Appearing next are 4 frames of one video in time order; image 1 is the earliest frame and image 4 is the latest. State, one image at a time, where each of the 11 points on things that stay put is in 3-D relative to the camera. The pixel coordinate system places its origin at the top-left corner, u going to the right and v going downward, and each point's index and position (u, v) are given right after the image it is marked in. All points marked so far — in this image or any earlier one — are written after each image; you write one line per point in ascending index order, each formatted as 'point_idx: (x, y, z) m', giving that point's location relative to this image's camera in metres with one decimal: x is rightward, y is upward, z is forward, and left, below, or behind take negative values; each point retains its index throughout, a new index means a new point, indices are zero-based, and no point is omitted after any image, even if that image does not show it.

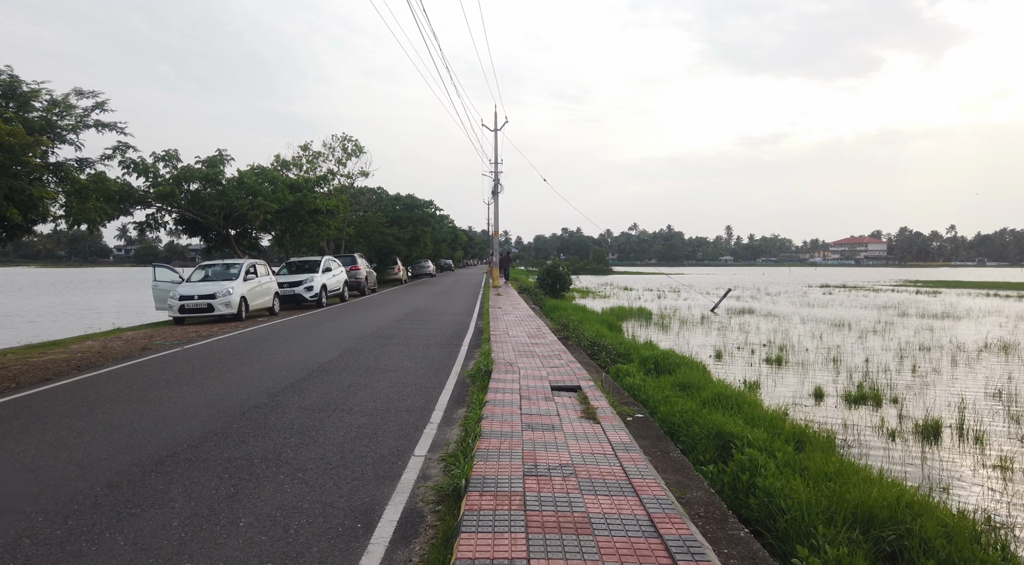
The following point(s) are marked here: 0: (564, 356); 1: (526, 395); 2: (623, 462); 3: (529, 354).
0: (+0.7, -1.1, +9.0) m
1: (+0.1, -1.2, +6.4) m
2: (+0.8, -1.3, +4.4) m
3: (+0.2, -1.1, +9.1) m
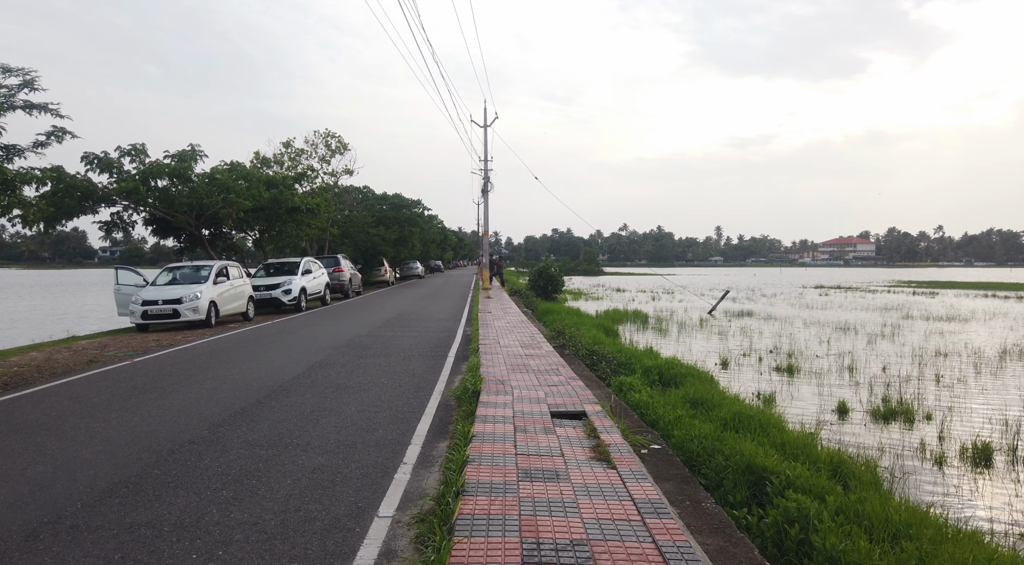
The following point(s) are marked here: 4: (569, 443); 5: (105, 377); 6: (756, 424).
0: (+0.6, -1.1, +7.9) m
1: (+0.1, -1.2, +5.3) m
2: (+0.8, -1.3, +3.4) m
3: (+0.1, -1.1, +8.0) m
4: (+0.4, -1.2, +4.9) m
5: (-5.2, -1.2, +8.1) m
6: (+2.9, -1.7, +7.4) m
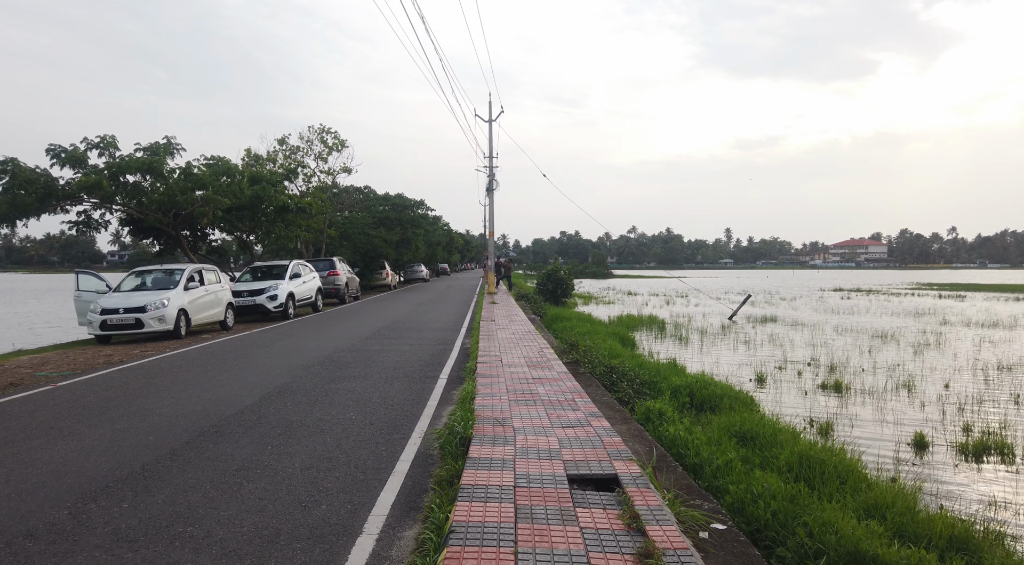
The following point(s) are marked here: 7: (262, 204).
0: (+0.7, -1.2, +6.2) m
1: (+0.1, -1.3, +3.6) m
2: (+0.7, -1.4, +1.7) m
3: (+0.2, -1.2, +6.3) m
4: (+0.4, -1.3, +3.2) m
5: (-5.2, -1.3, +6.4) m
6: (+2.9, -1.8, +5.7) m
7: (-7.5, +2.4, +18.8) m
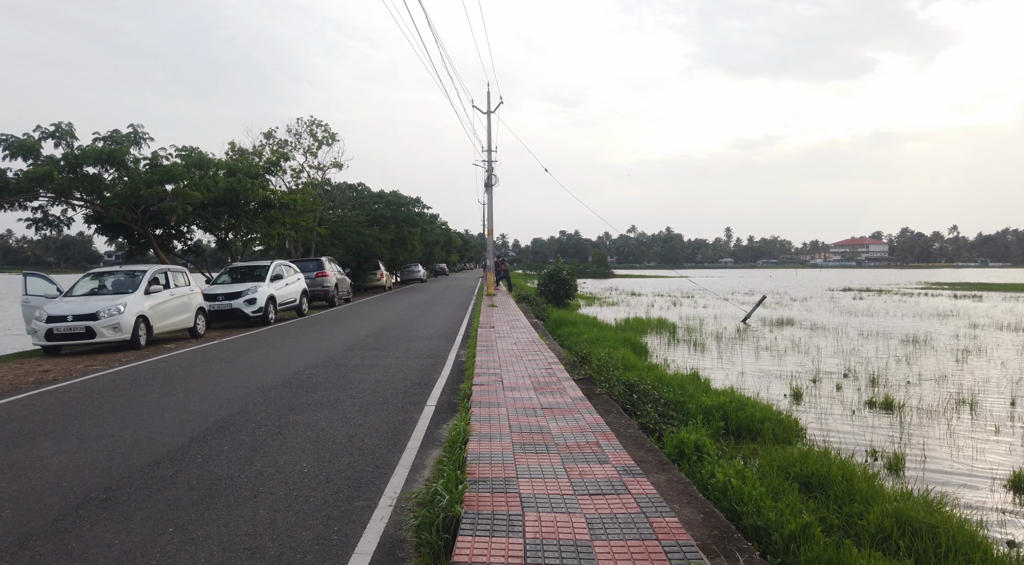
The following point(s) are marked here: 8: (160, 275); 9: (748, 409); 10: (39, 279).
0: (+0.7, -1.3, +4.7) m
1: (+0.1, -1.3, +2.1) m
2: (+0.8, -1.4, +0.2) m
3: (+0.2, -1.2, +4.8) m
4: (+0.5, -1.4, +1.6) m
5: (-5.2, -1.4, +4.9) m
6: (+3.0, -1.8, +4.2) m
7: (-7.5, +2.3, +17.3) m
8: (-7.4, +0.2, +13.2) m
9: (+3.2, -1.7, +8.5) m
10: (-9.5, +0.1, +12.6) m
